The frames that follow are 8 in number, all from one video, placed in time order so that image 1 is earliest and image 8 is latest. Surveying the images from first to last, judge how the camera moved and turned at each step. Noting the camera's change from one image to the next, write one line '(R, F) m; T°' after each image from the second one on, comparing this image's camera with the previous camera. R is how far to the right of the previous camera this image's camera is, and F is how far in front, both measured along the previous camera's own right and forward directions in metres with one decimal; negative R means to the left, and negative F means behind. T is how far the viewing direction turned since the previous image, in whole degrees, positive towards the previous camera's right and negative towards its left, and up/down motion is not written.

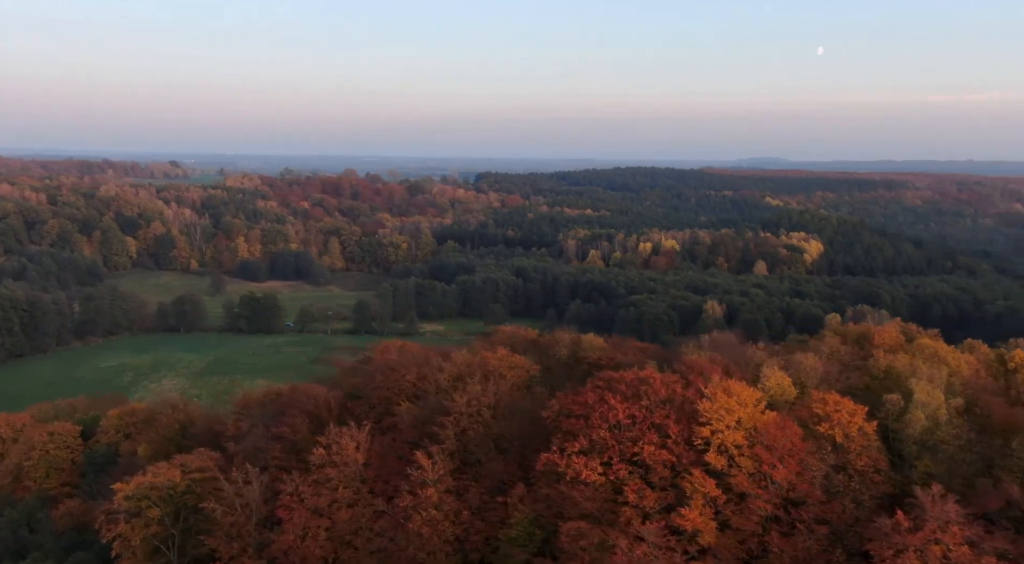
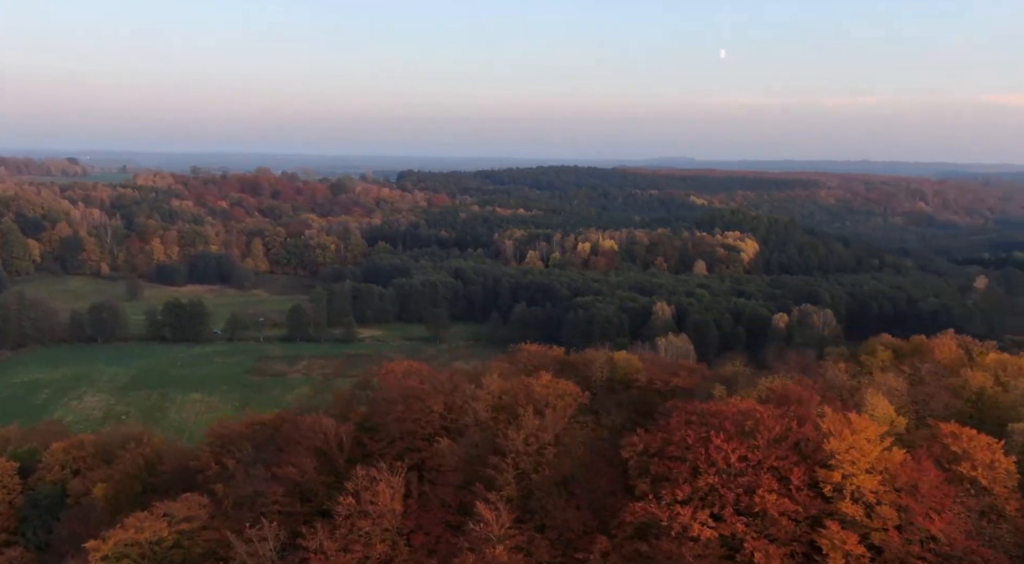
(-2.2, +2.0) m; +6°
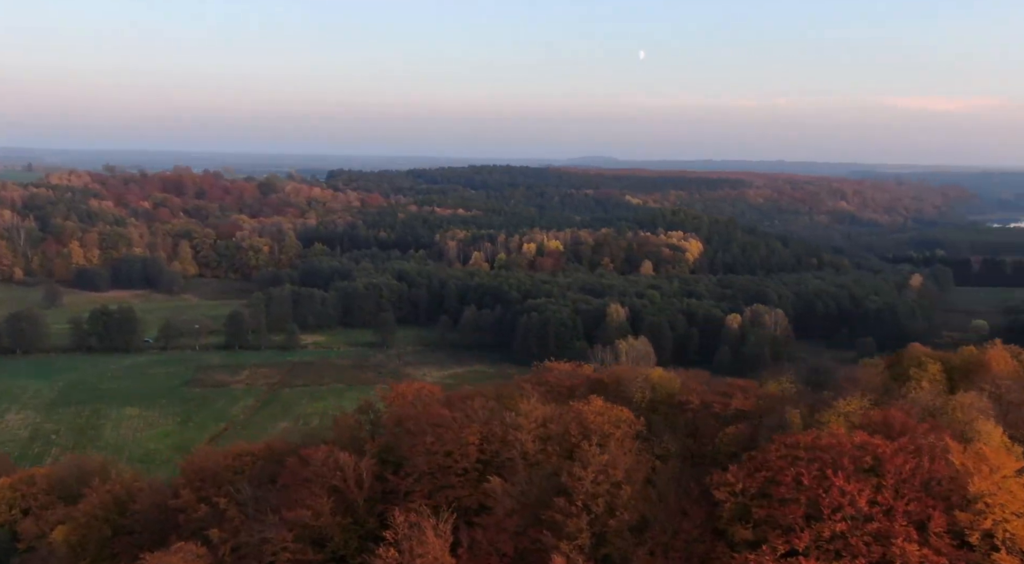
(-1.9, +1.7) m; +5°
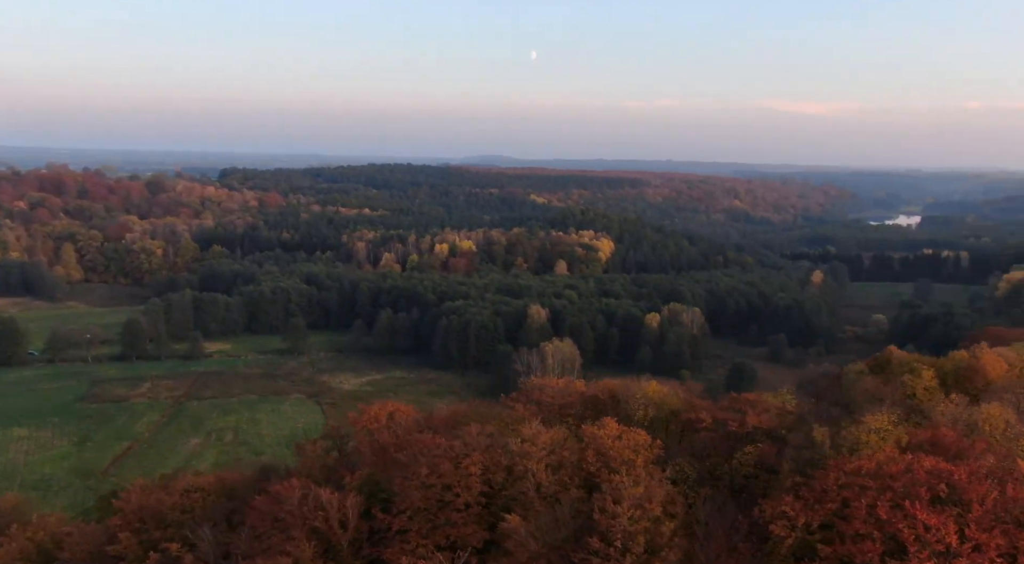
(-1.6, +1.4) m; +7°
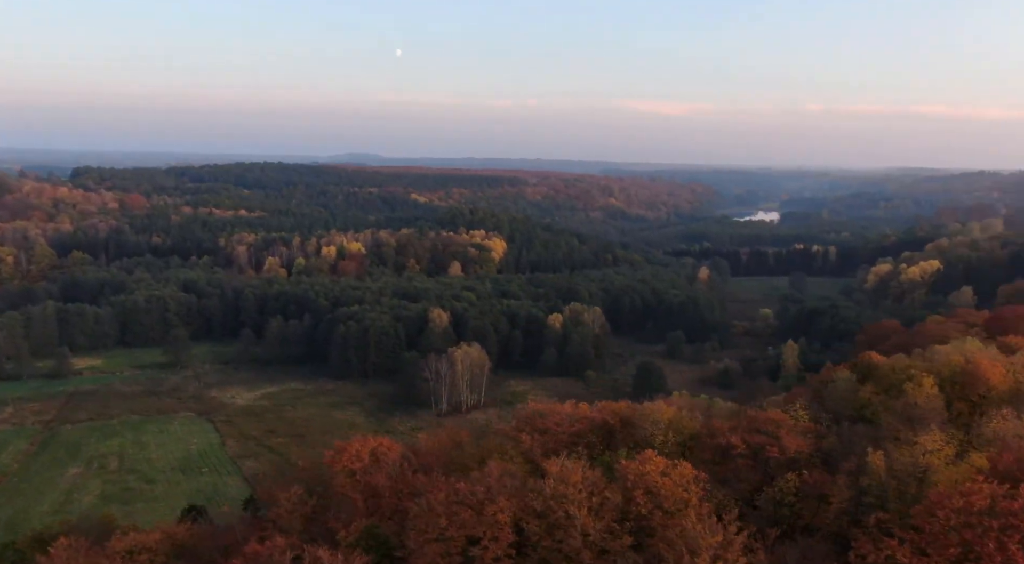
(-2.0, +1.7) m; +9°
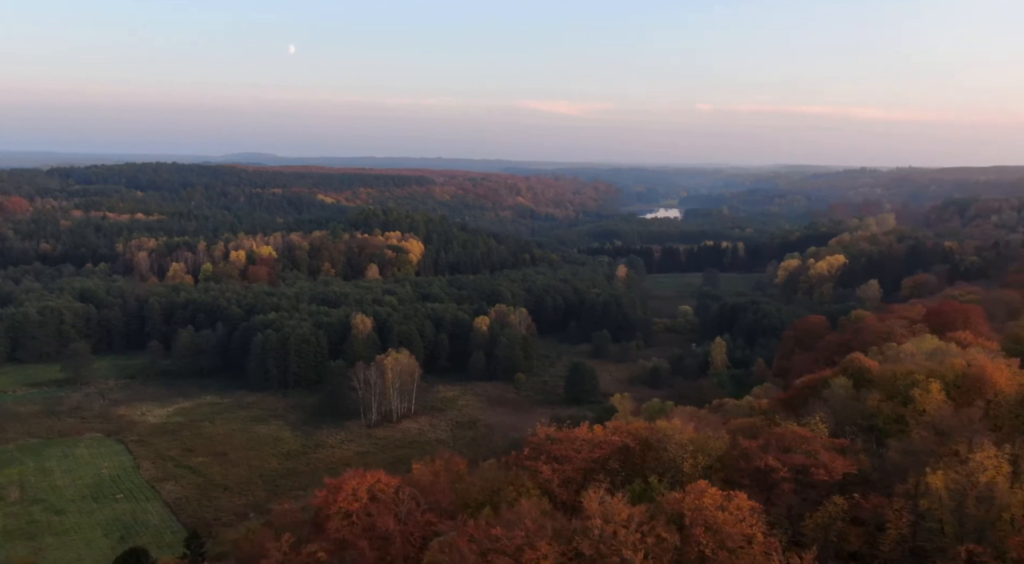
(-1.5, +1.3) m; +7°
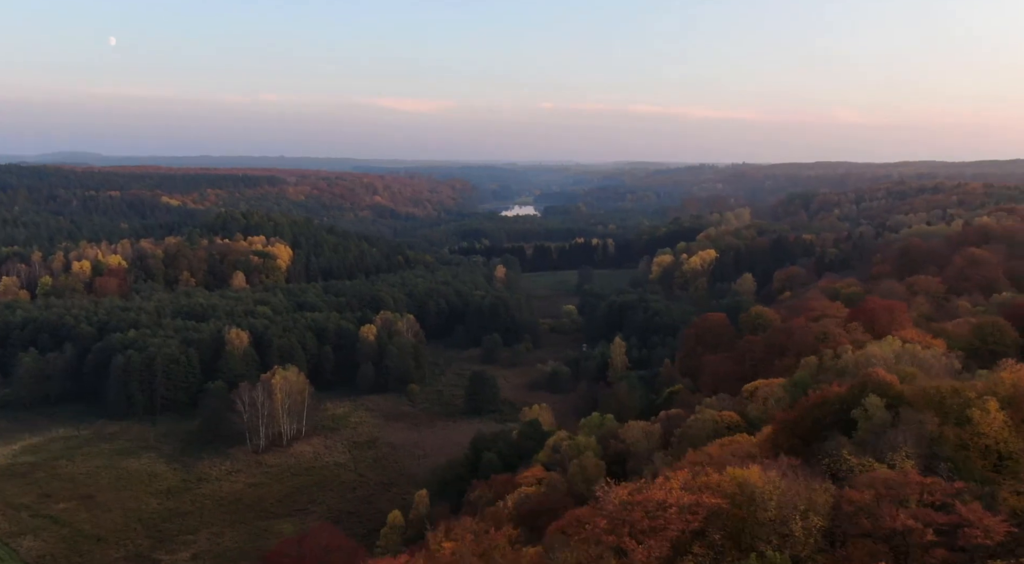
(-2.5, +2.8) m; +10°
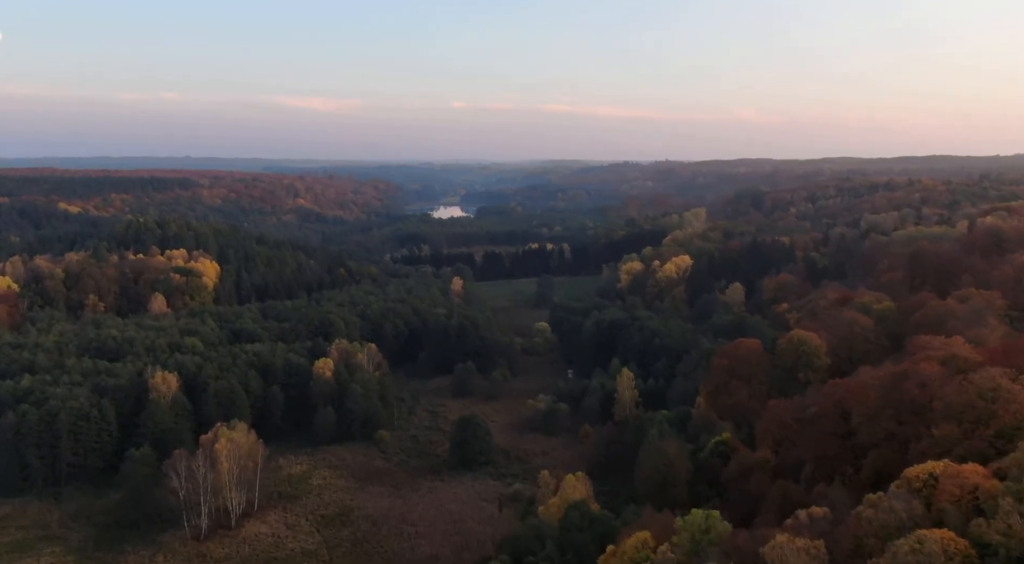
(-3.6, +8.6) m; +6°
